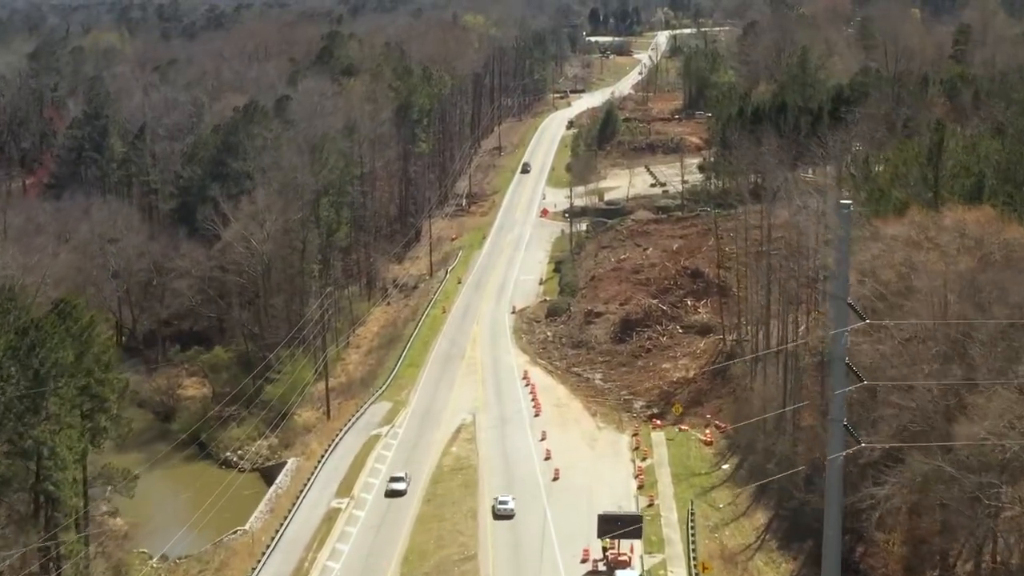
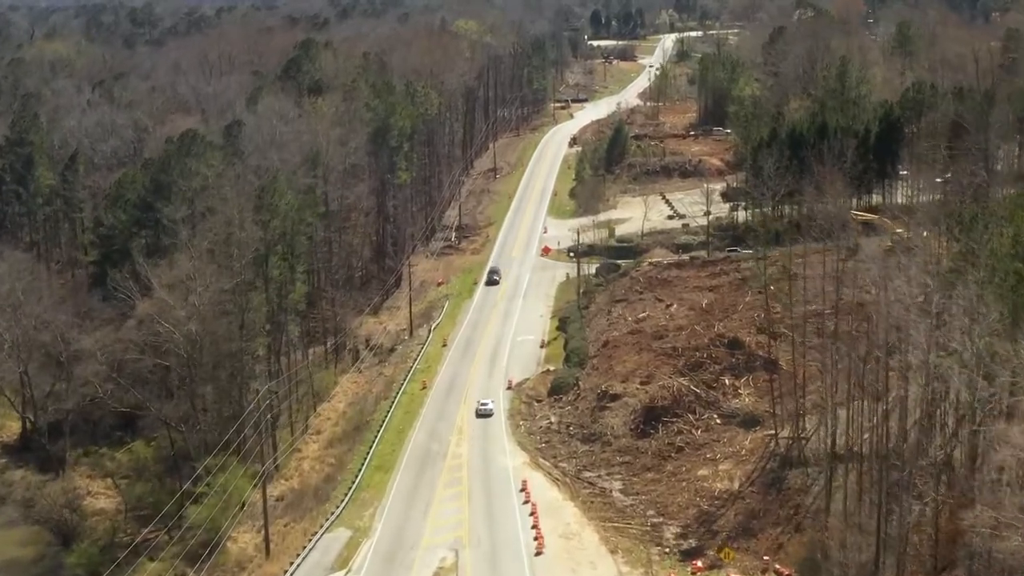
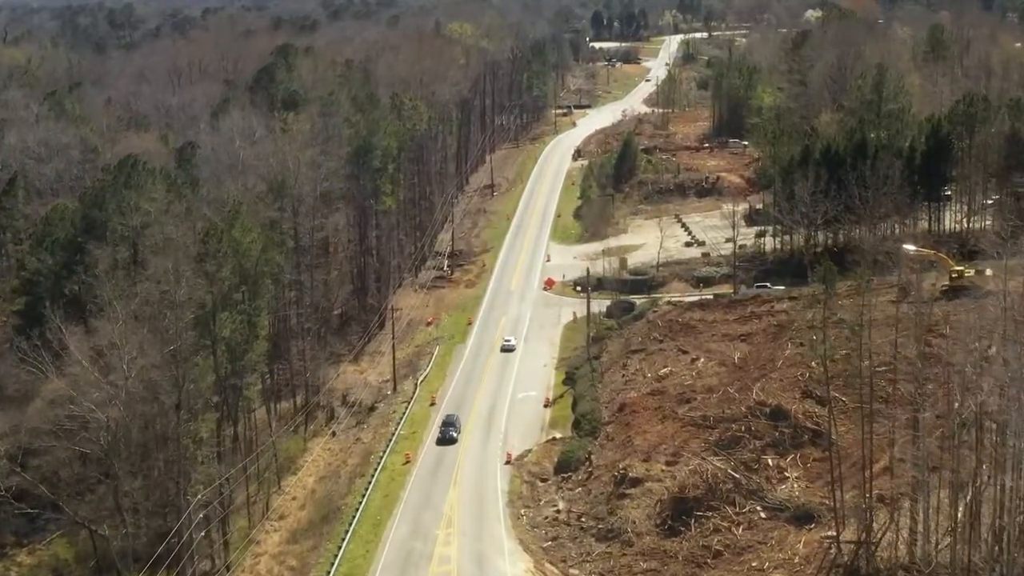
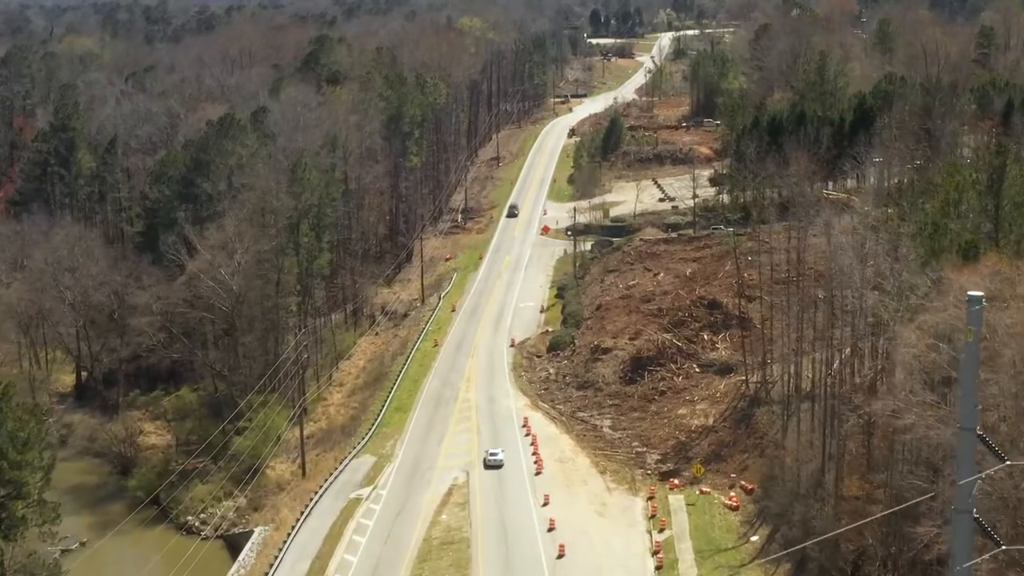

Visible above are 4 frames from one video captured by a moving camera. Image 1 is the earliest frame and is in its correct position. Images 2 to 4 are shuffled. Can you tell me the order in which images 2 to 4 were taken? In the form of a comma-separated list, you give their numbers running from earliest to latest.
4, 2, 3
